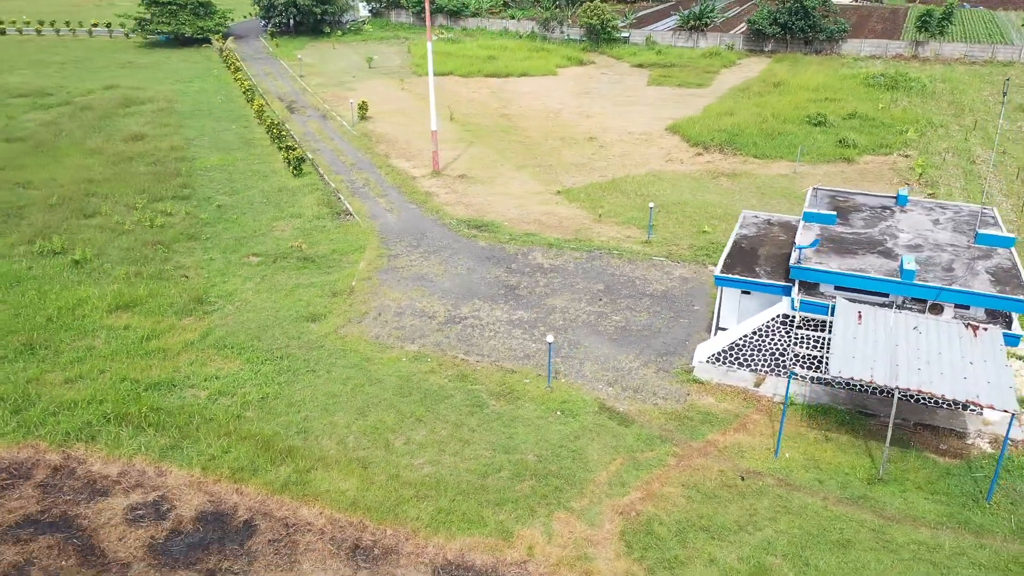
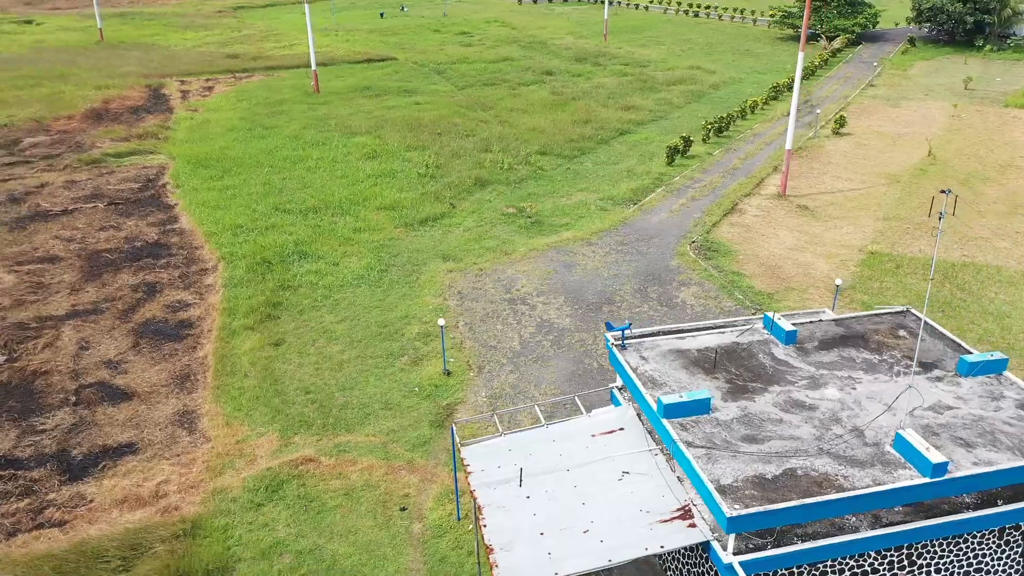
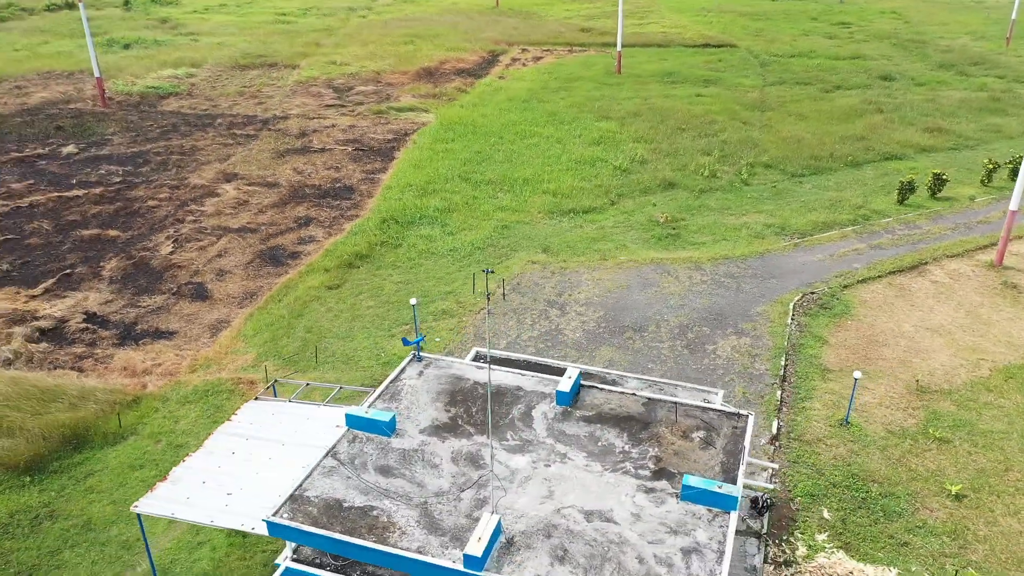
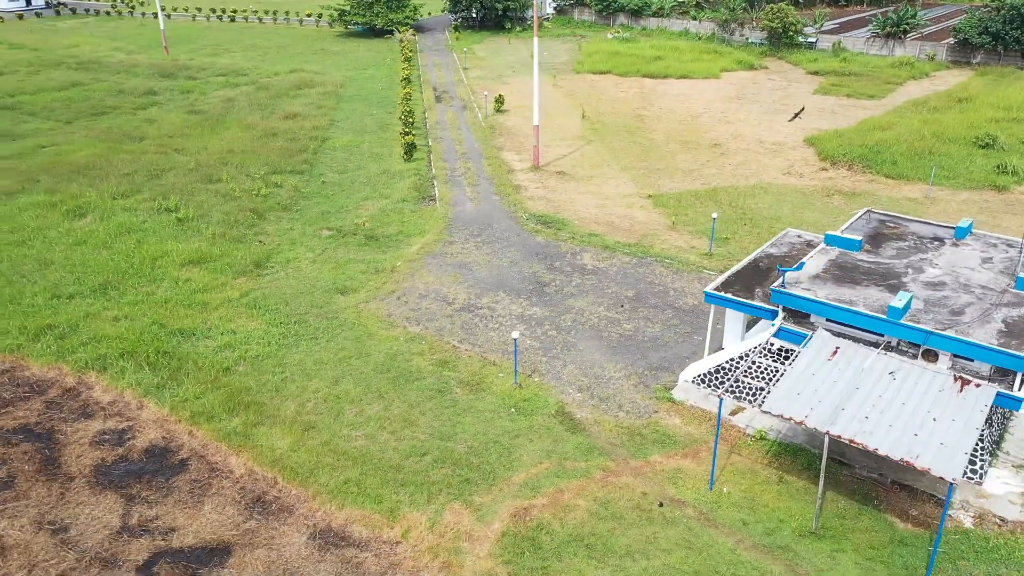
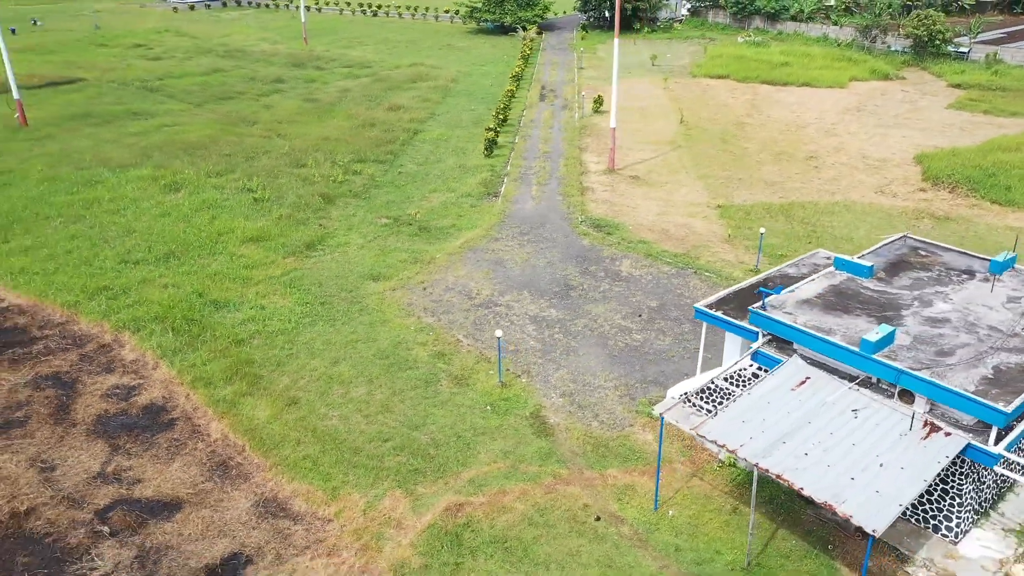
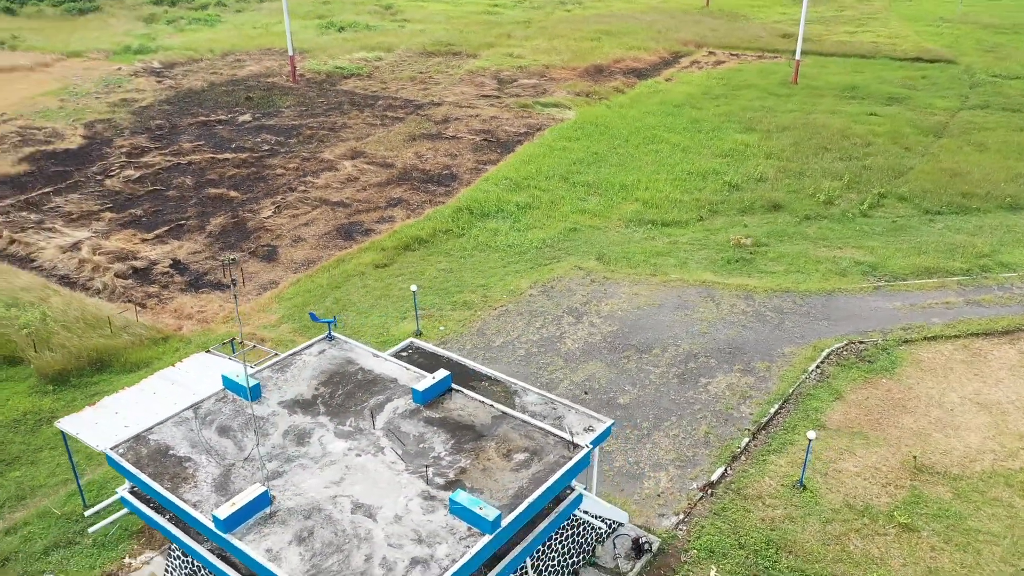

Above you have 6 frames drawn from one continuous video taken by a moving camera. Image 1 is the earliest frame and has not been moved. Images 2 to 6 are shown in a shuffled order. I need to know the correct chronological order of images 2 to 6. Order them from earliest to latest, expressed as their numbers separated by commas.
4, 5, 2, 3, 6
